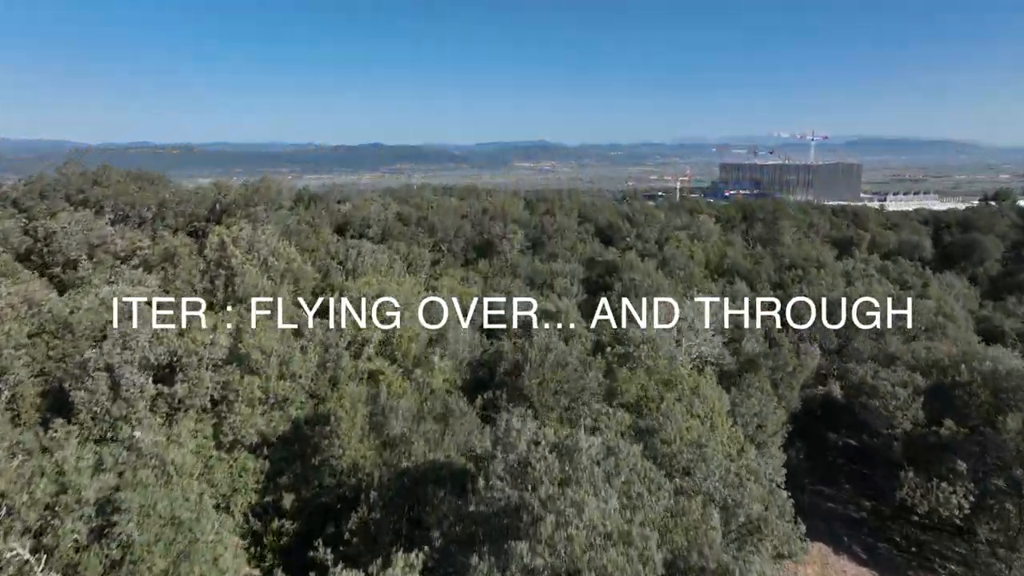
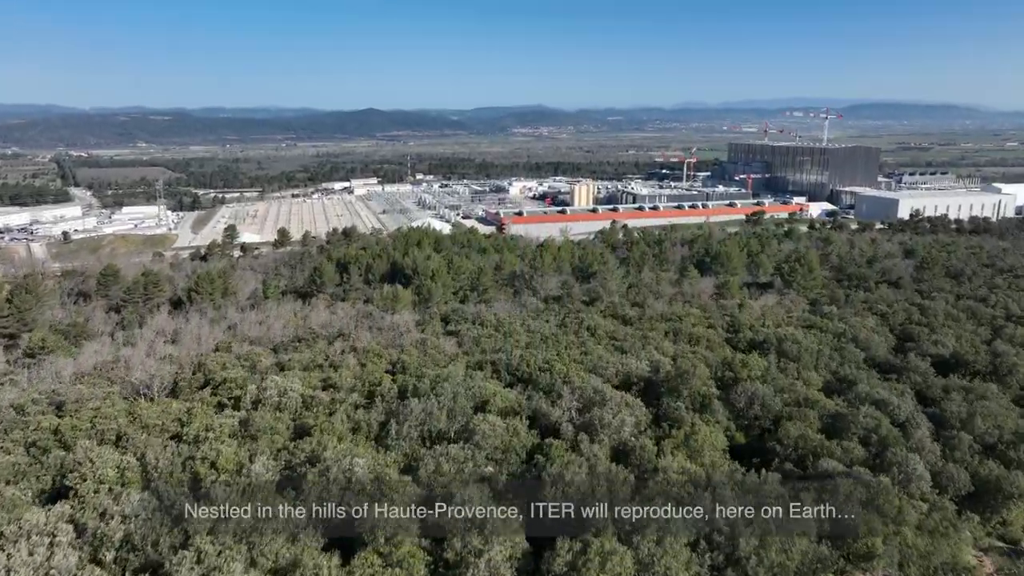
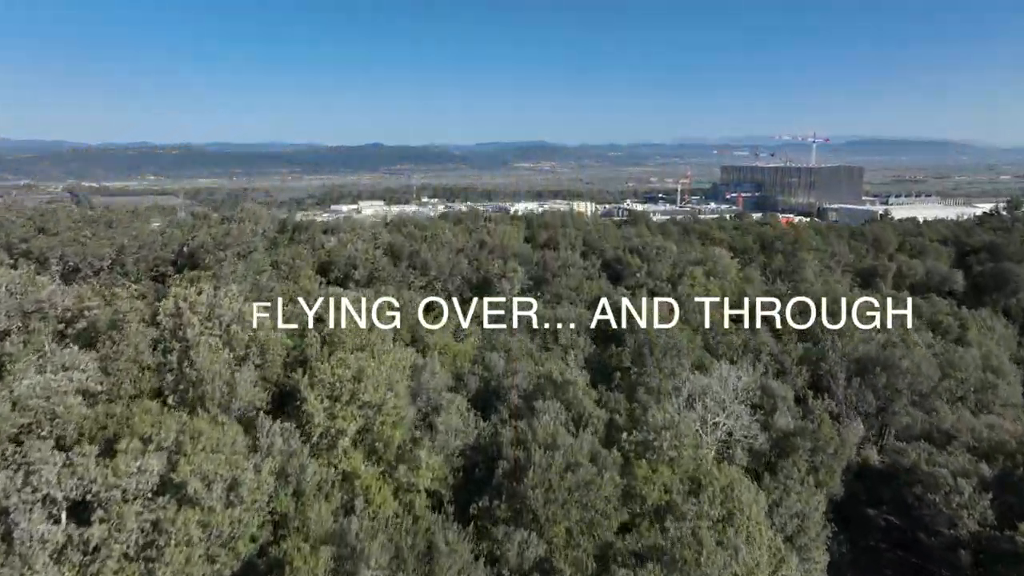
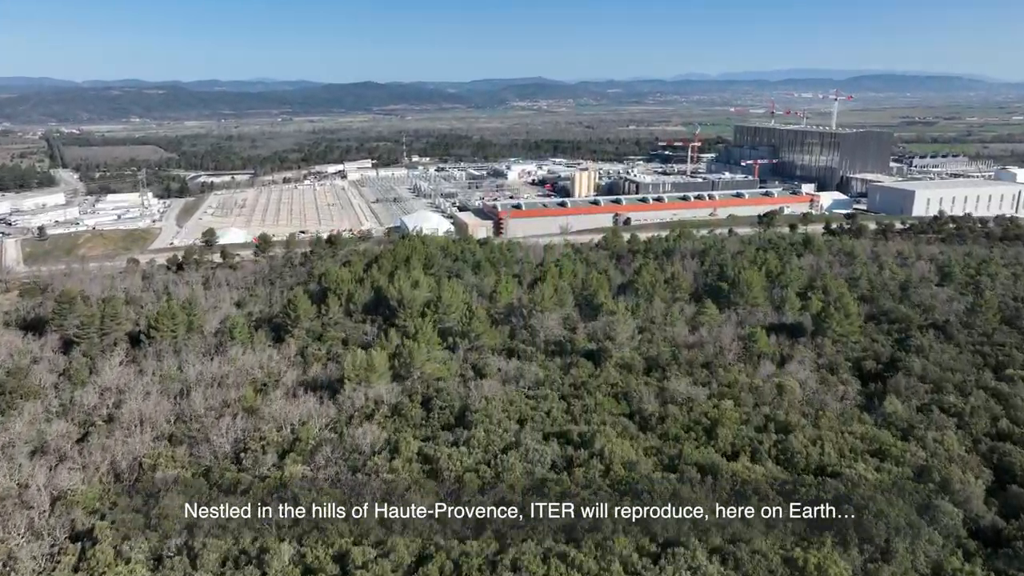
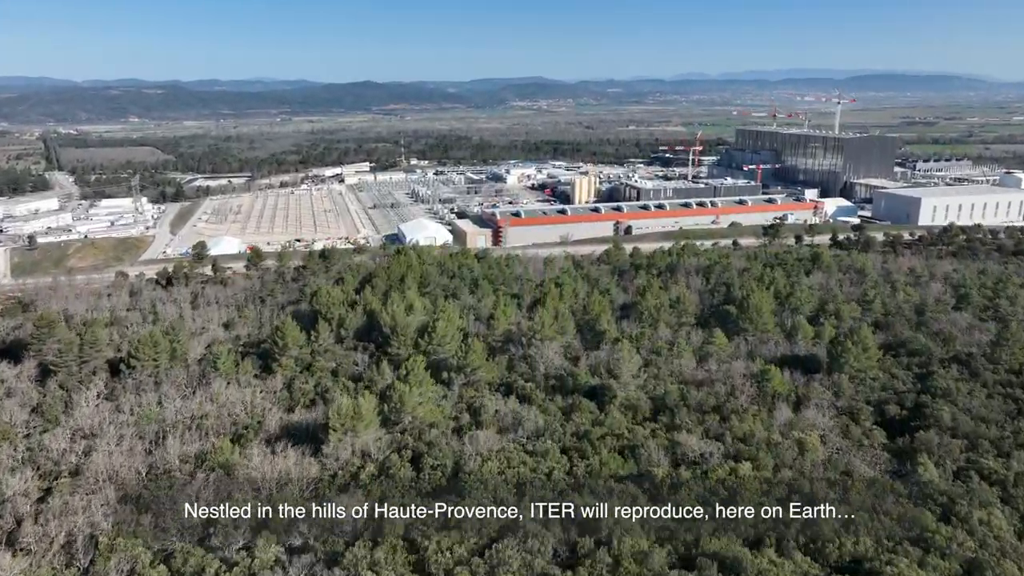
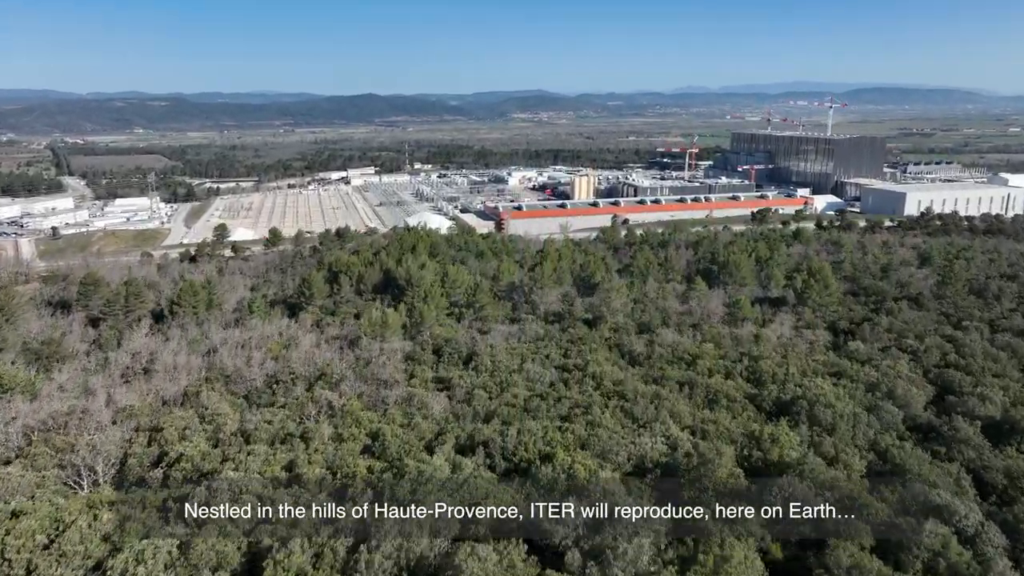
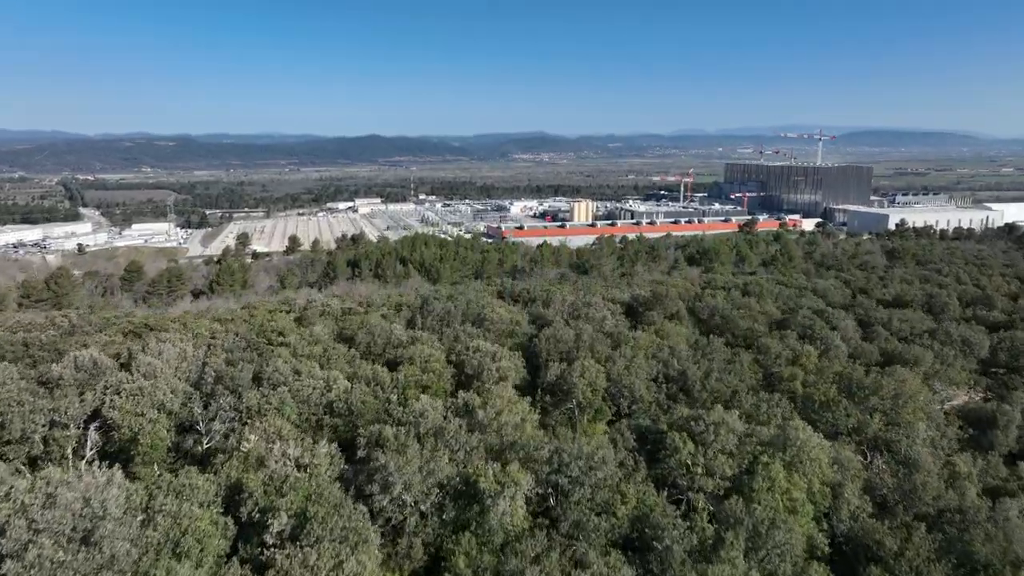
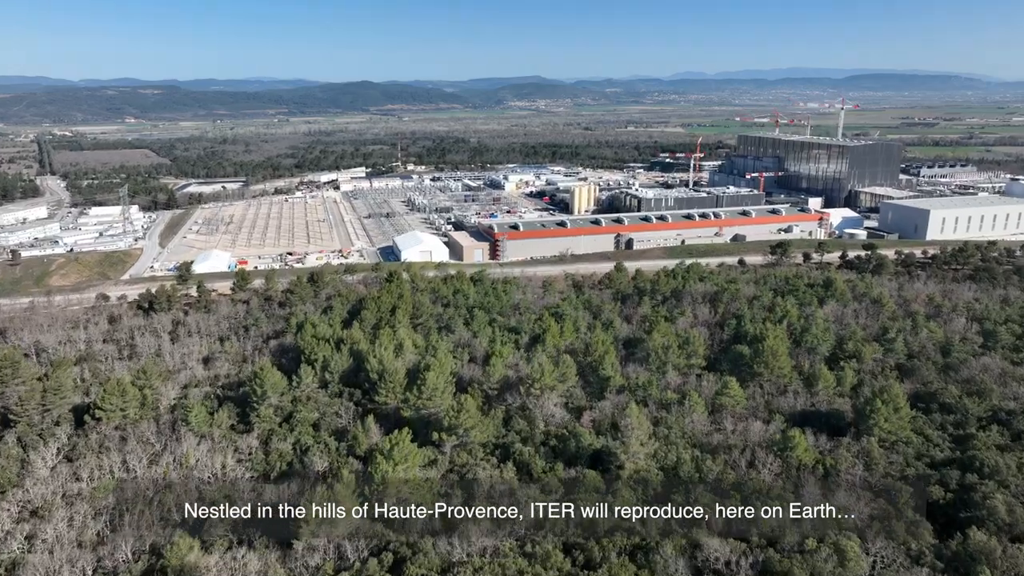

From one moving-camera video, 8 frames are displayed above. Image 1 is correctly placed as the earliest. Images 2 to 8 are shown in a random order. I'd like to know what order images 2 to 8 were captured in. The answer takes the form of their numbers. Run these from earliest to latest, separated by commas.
3, 7, 2, 6, 4, 5, 8
